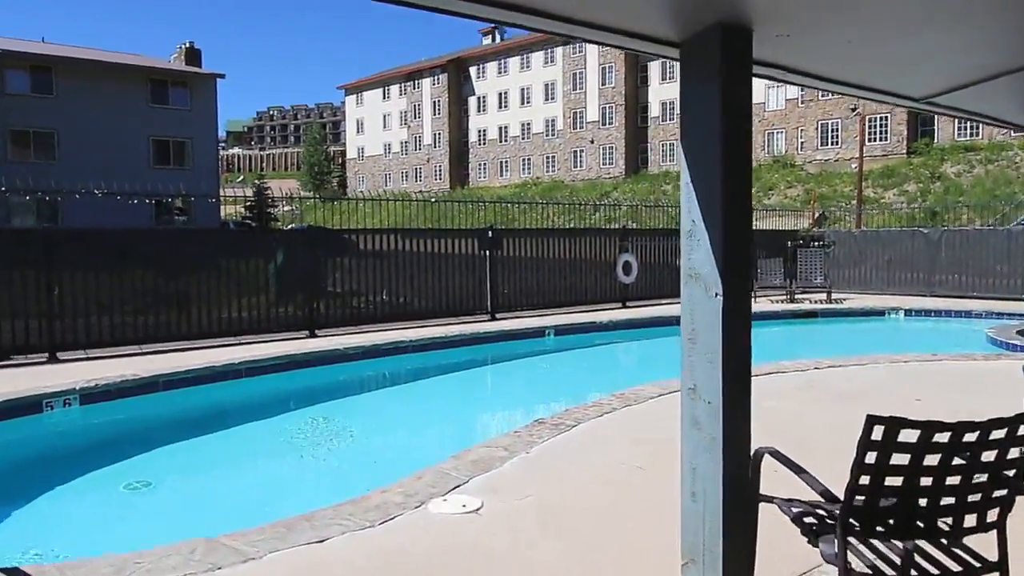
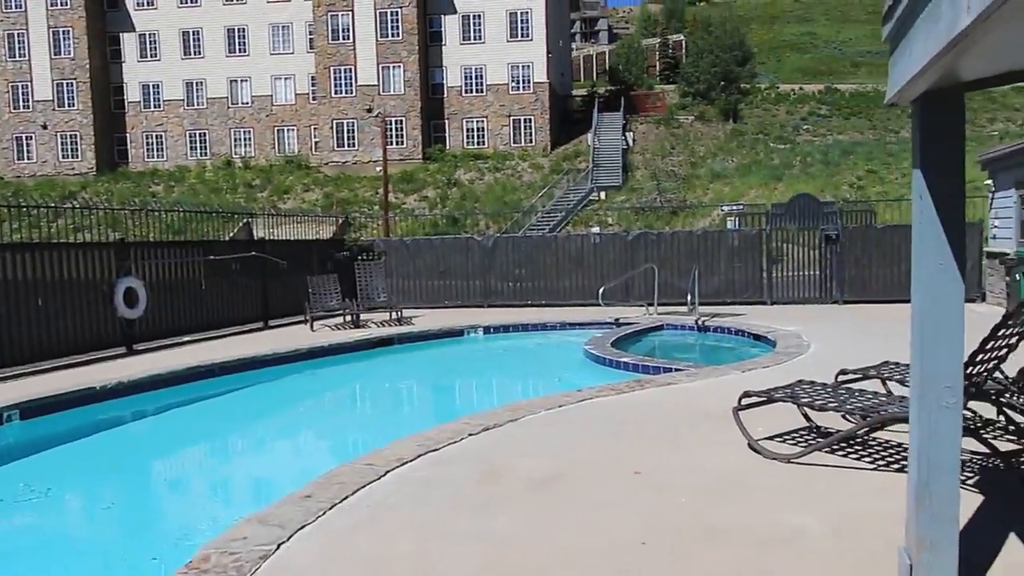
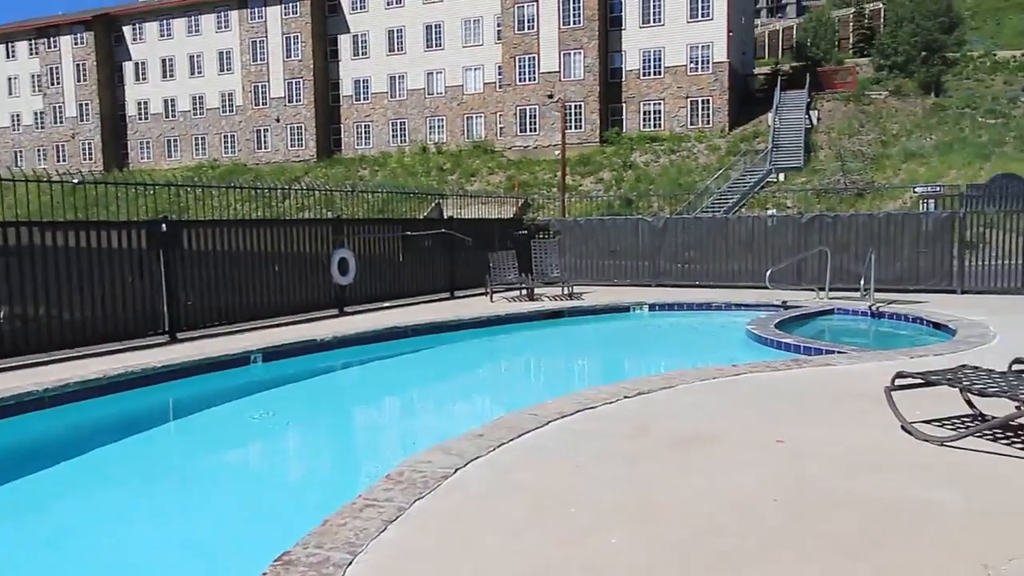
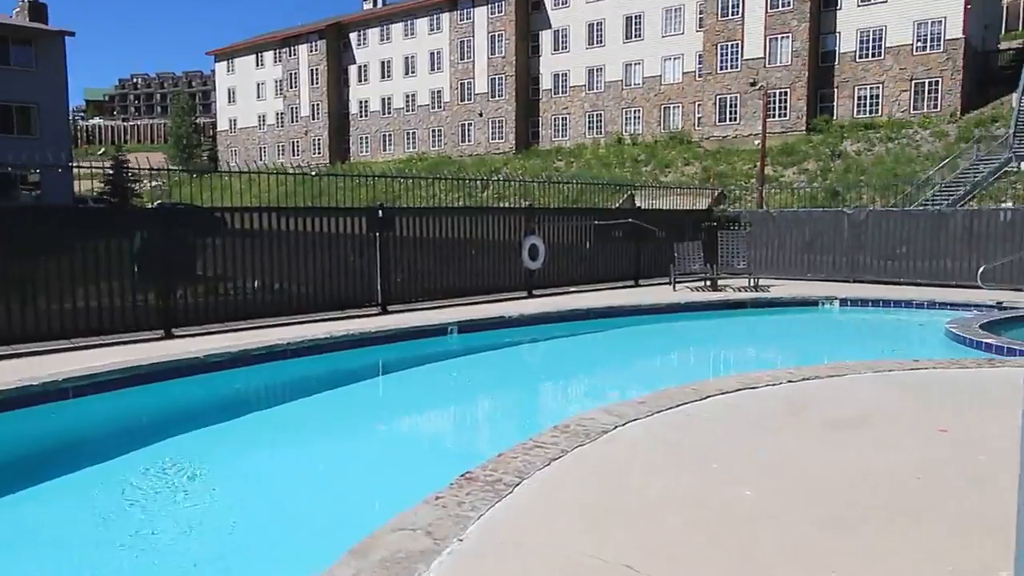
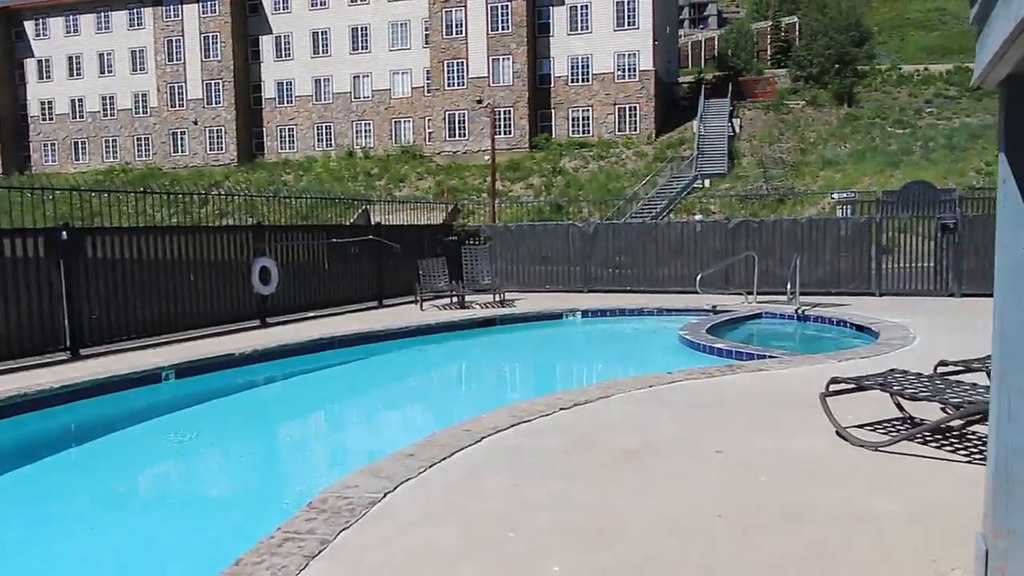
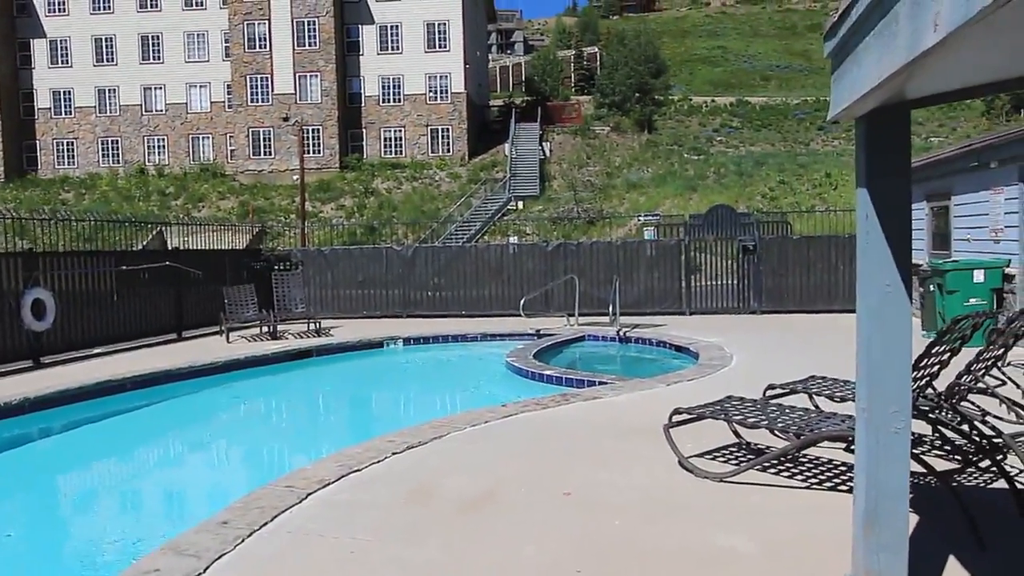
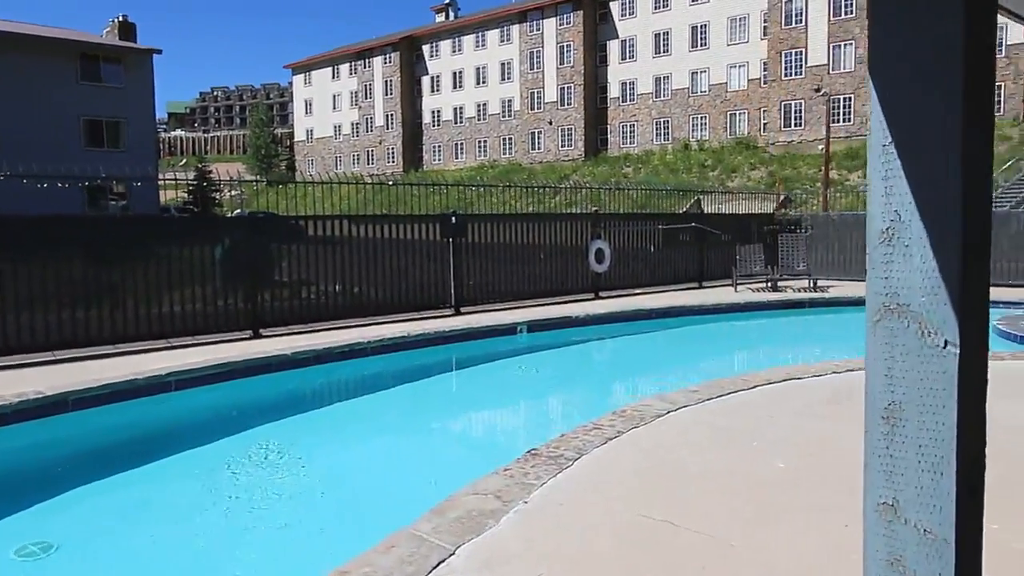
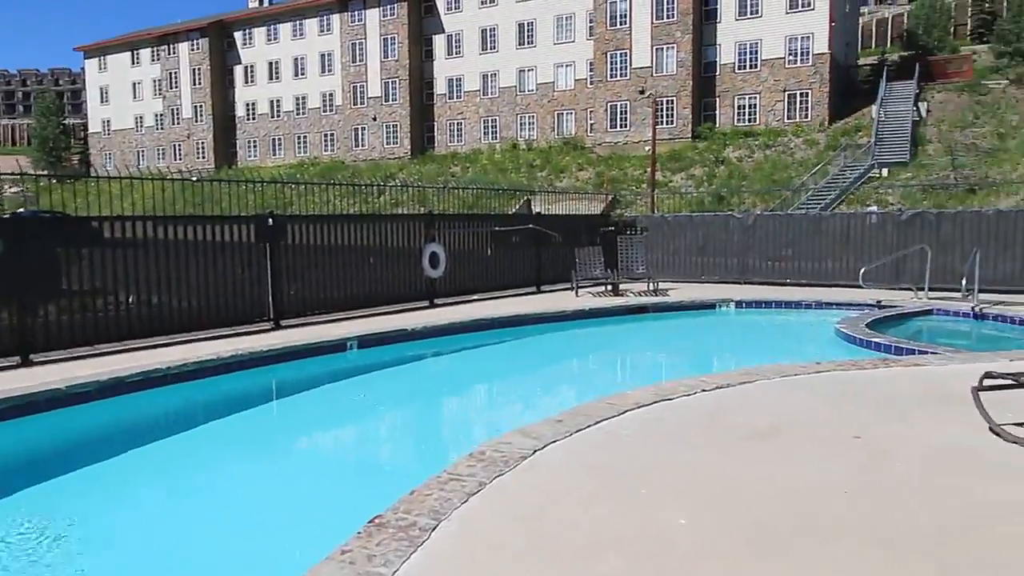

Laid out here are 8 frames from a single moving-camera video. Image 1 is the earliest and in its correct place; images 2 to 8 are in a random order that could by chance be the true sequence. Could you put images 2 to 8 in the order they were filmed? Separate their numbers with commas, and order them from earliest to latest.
7, 4, 8, 3, 5, 2, 6
